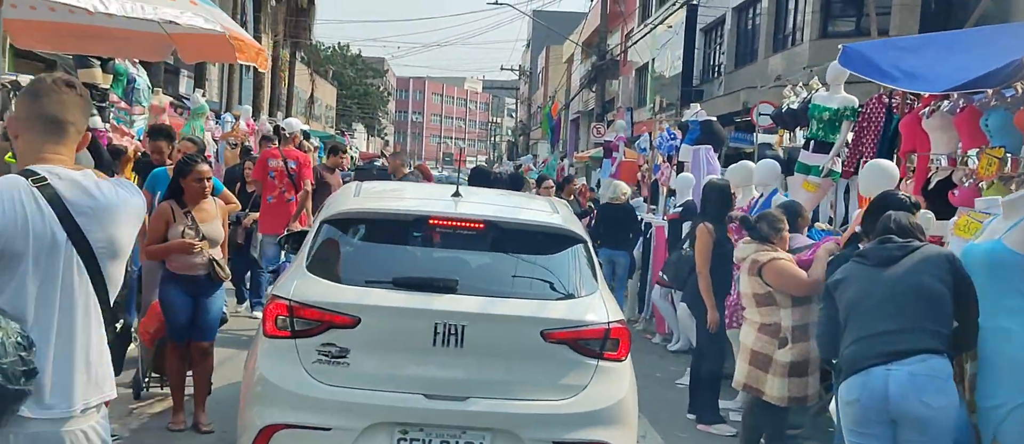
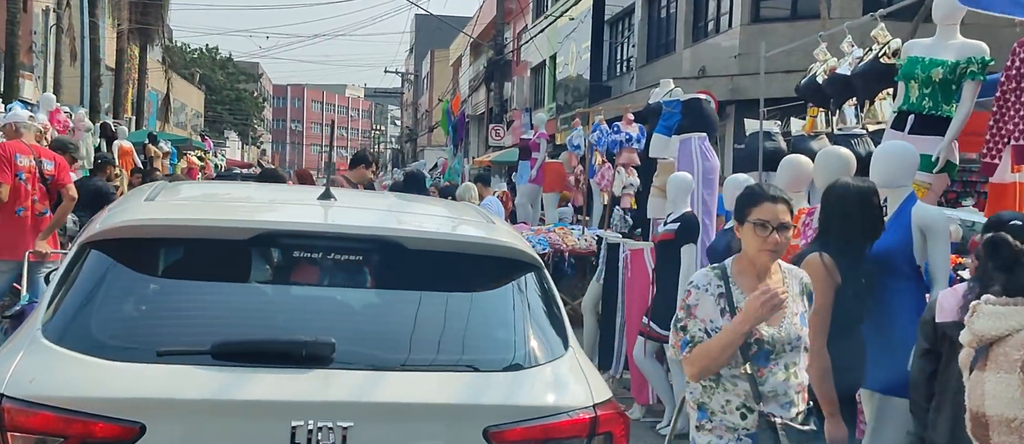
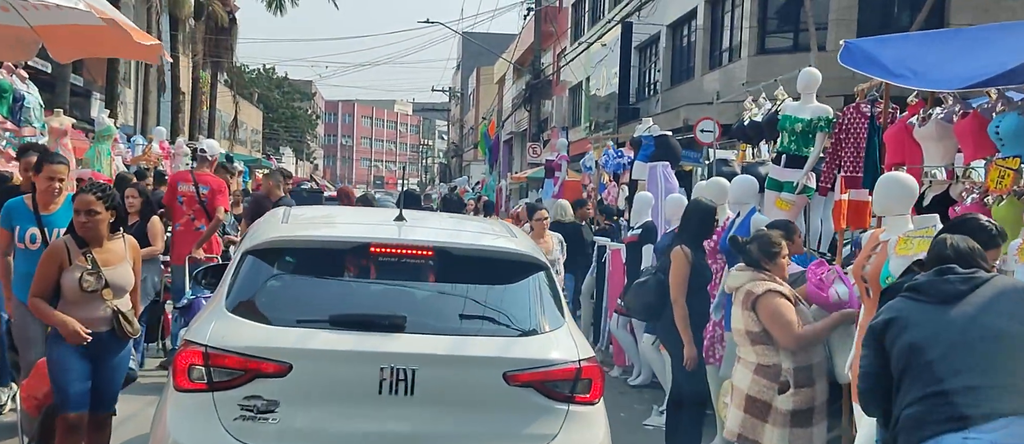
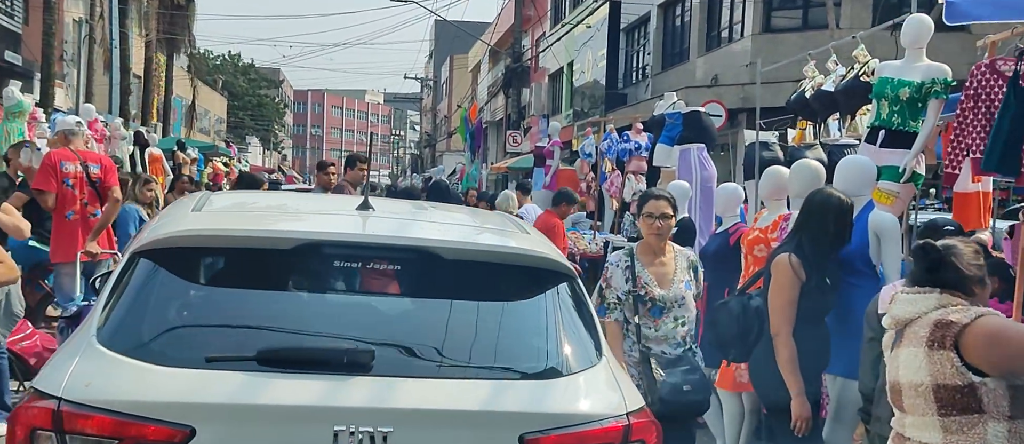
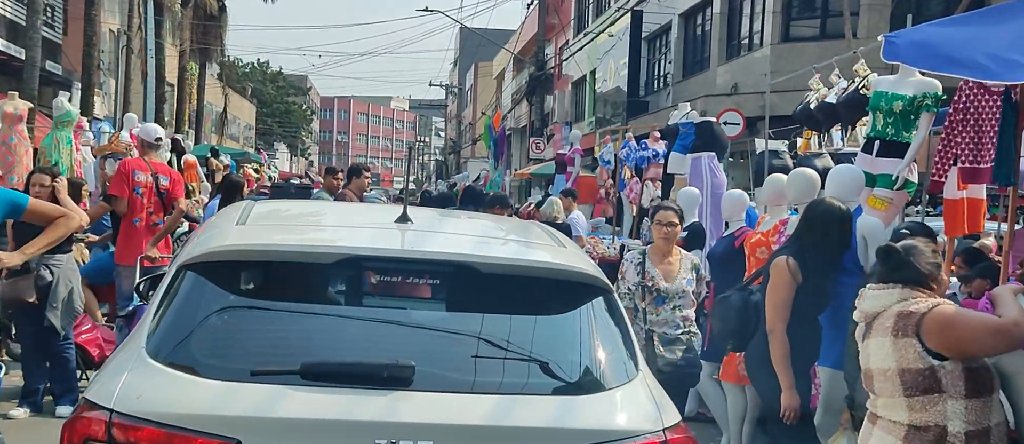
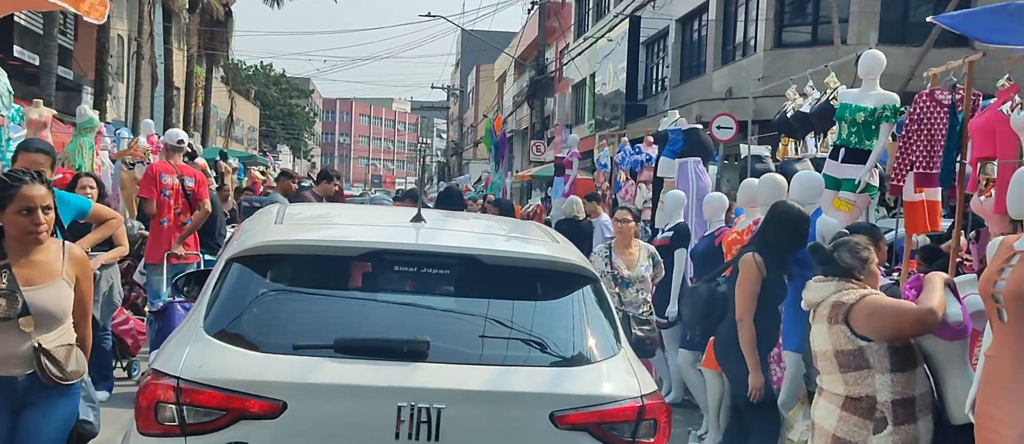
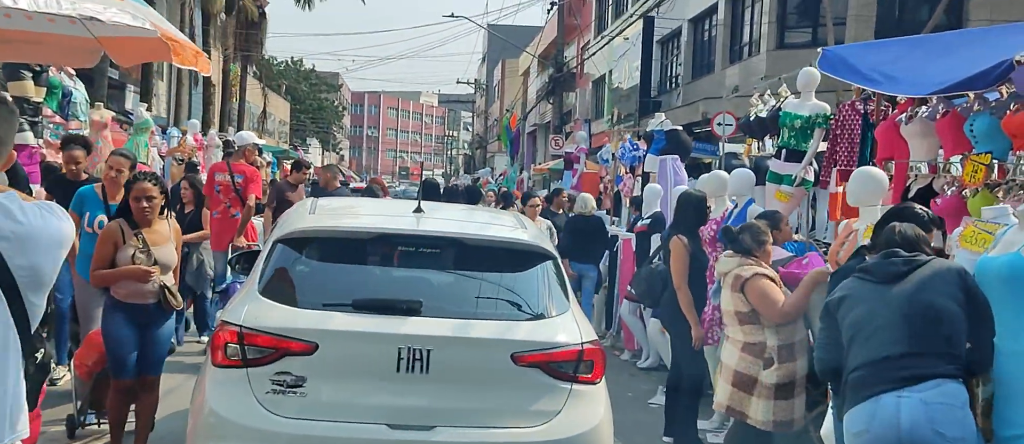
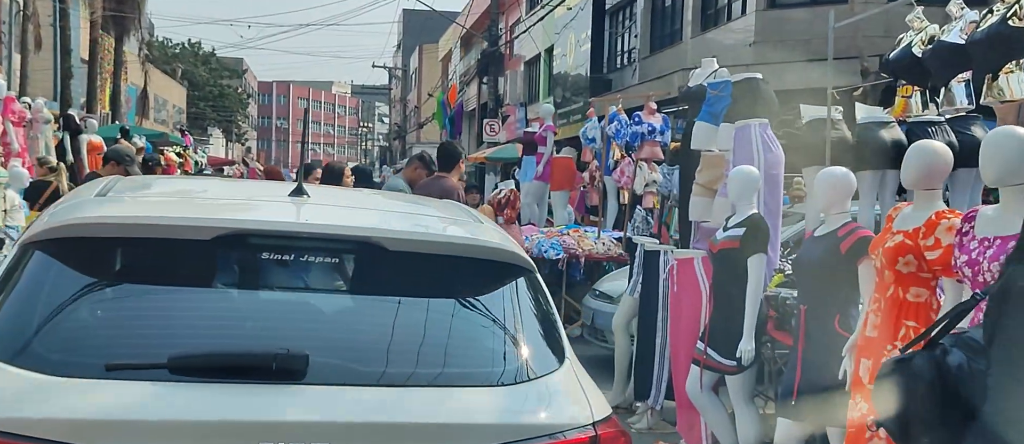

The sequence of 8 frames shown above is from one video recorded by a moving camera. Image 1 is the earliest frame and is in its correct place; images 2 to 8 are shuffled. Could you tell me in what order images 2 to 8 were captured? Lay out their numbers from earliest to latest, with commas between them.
7, 3, 6, 5, 4, 2, 8
